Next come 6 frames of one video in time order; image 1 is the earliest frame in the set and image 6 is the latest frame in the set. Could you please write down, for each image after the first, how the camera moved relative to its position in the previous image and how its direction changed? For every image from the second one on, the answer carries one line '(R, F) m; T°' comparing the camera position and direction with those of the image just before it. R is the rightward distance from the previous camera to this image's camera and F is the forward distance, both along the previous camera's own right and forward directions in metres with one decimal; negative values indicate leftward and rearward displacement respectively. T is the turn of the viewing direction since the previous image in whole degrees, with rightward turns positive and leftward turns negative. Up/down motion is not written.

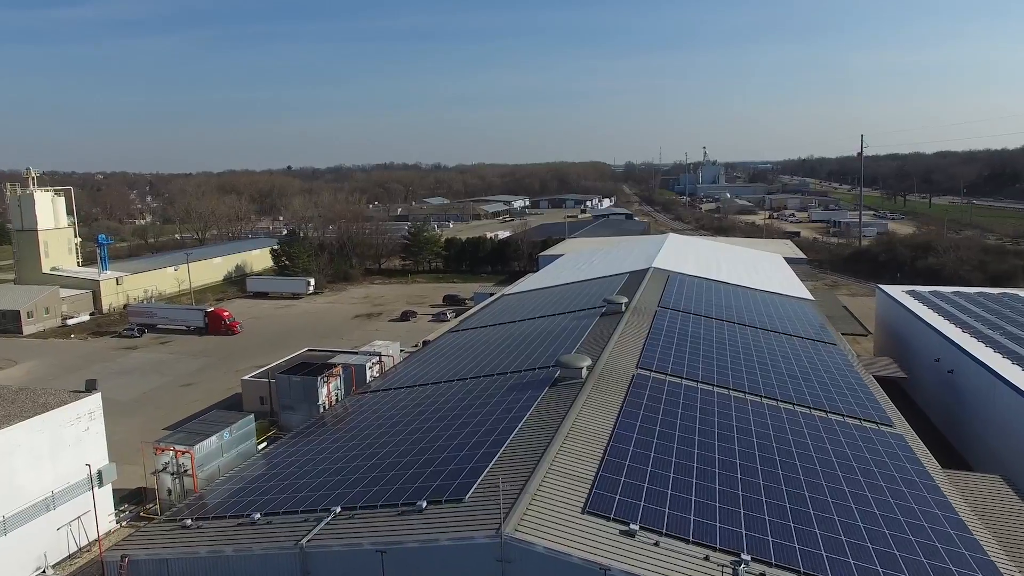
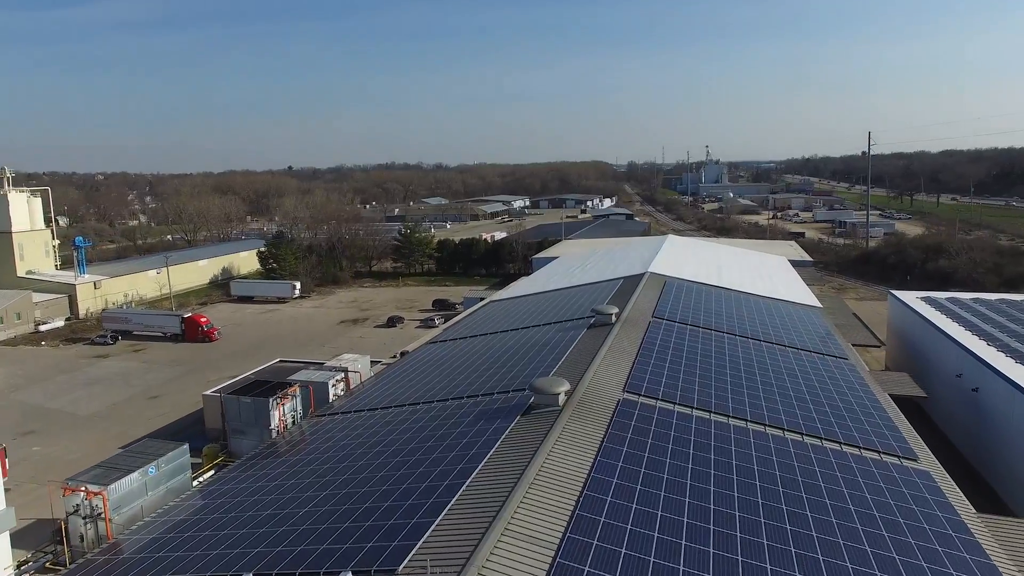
(+0.4, +1.1) m; 0°
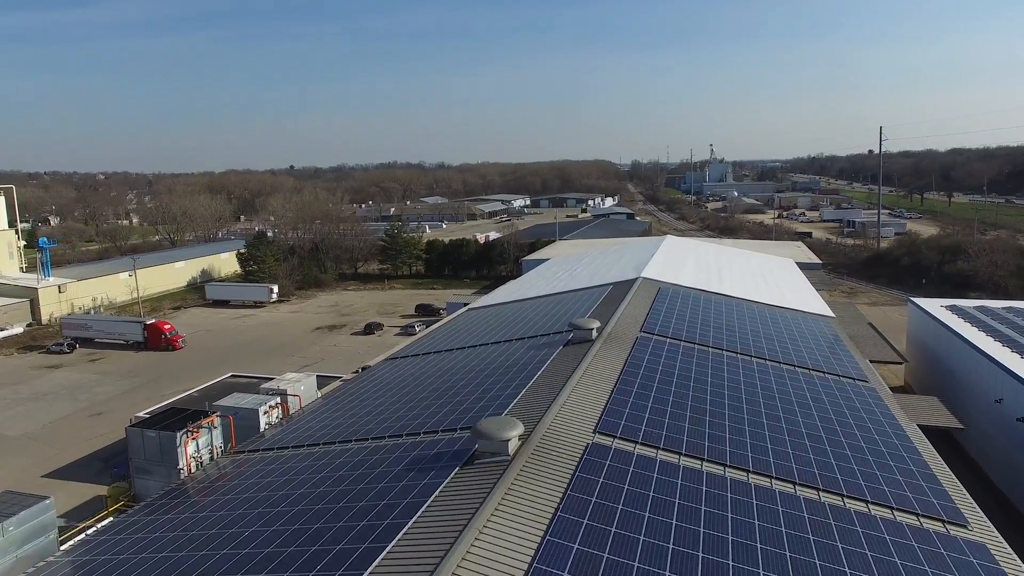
(+0.5, +1.6) m; 0°
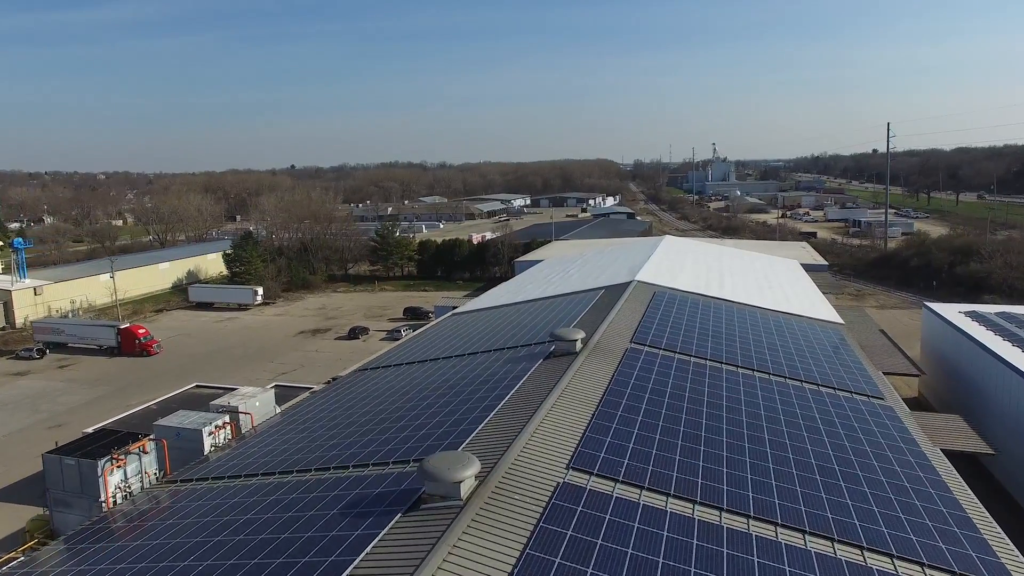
(+0.3, +1.0) m; 0°
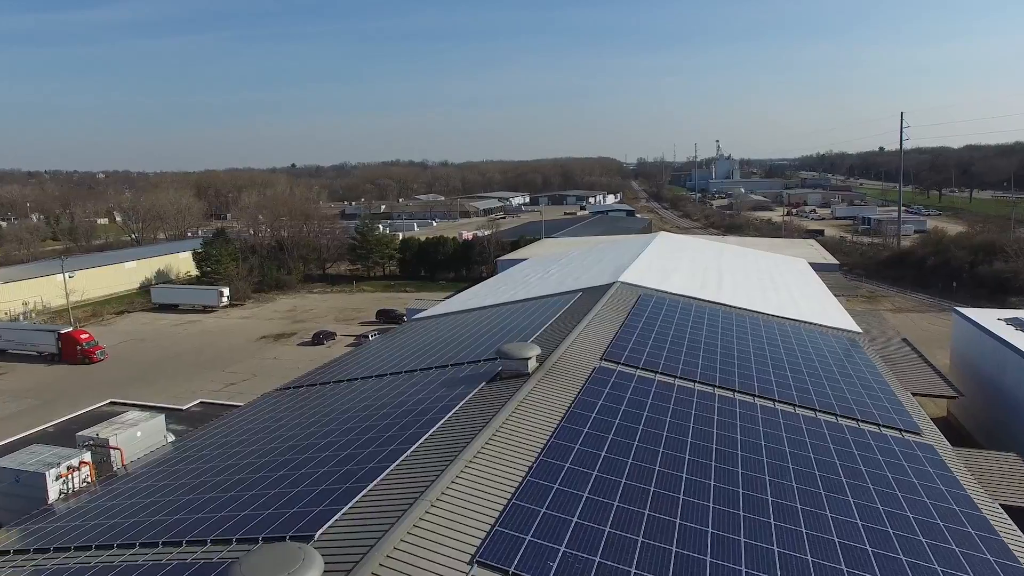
(+0.6, +1.8) m; 0°
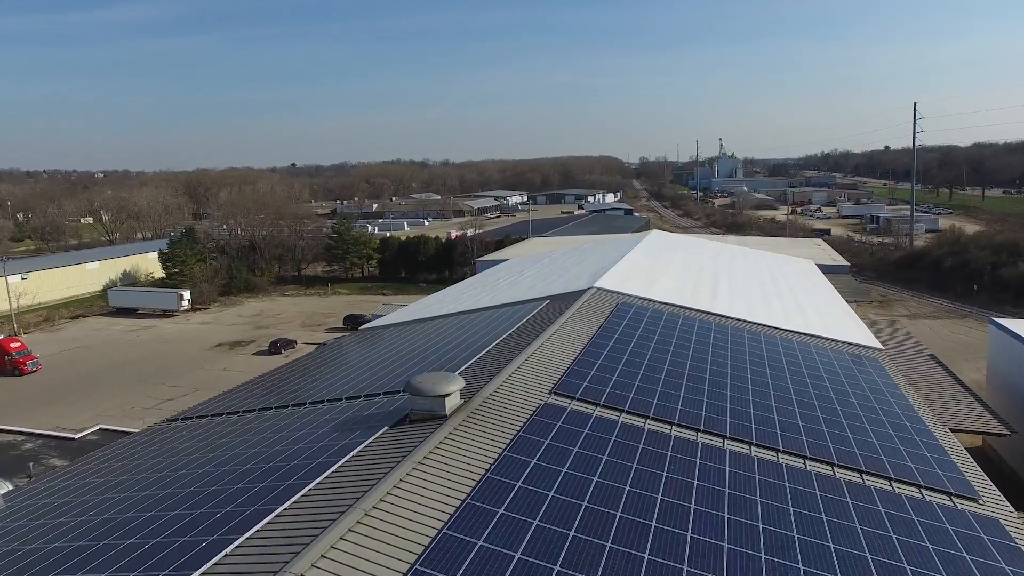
(+0.6, +1.7) m; 0°
